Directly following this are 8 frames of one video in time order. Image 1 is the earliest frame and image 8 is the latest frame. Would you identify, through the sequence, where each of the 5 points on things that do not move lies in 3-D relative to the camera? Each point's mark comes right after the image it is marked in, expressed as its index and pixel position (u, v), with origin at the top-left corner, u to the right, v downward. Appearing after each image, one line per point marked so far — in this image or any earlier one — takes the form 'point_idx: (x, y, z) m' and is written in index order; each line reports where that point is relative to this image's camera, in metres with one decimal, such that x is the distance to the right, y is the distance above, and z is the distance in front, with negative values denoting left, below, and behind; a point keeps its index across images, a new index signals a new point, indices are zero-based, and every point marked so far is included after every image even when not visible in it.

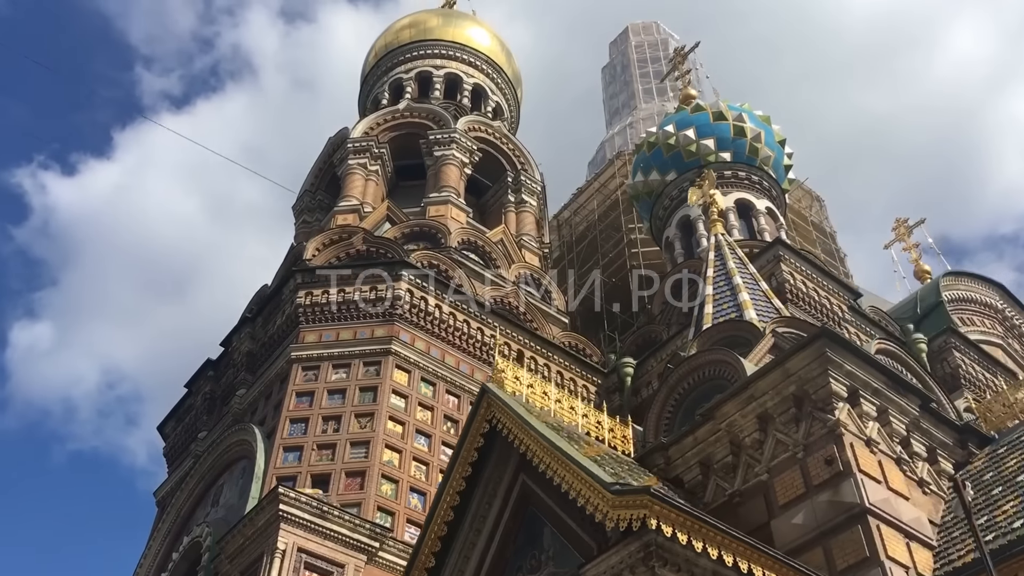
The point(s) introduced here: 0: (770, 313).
0: (+2.8, -0.3, +11.3) m
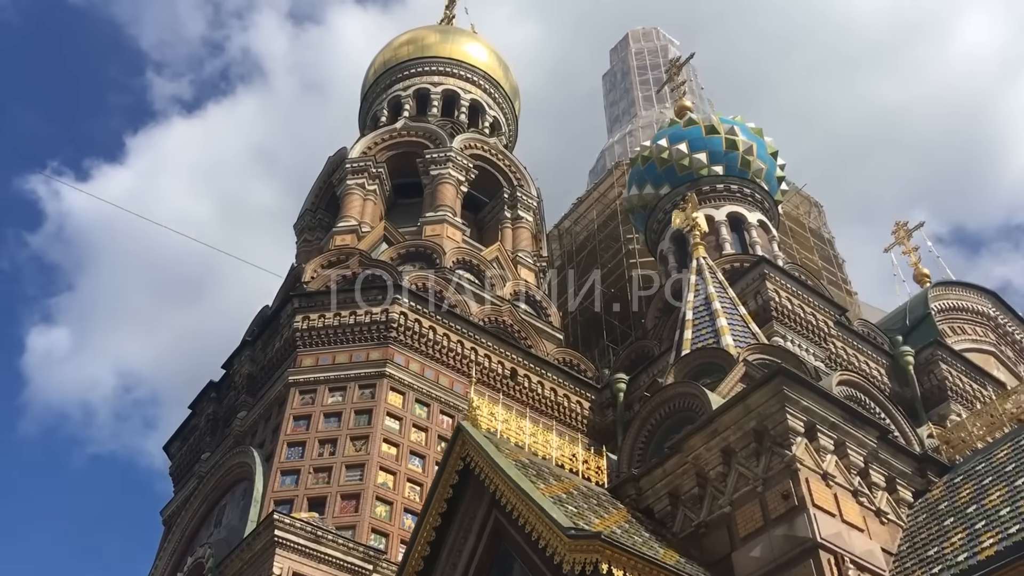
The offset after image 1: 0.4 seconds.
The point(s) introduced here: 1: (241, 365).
0: (+2.6, -0.5, +11.7) m
1: (-4.4, -1.3, +17.2) m
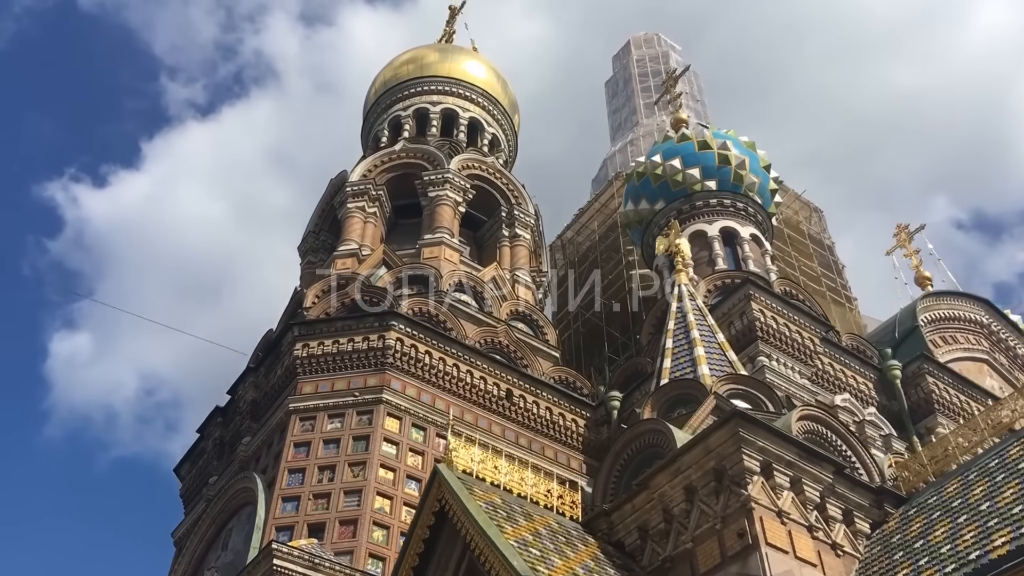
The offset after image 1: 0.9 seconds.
0: (+2.4, -0.9, +12.1) m
1: (-4.4, -1.7, +17.7) m
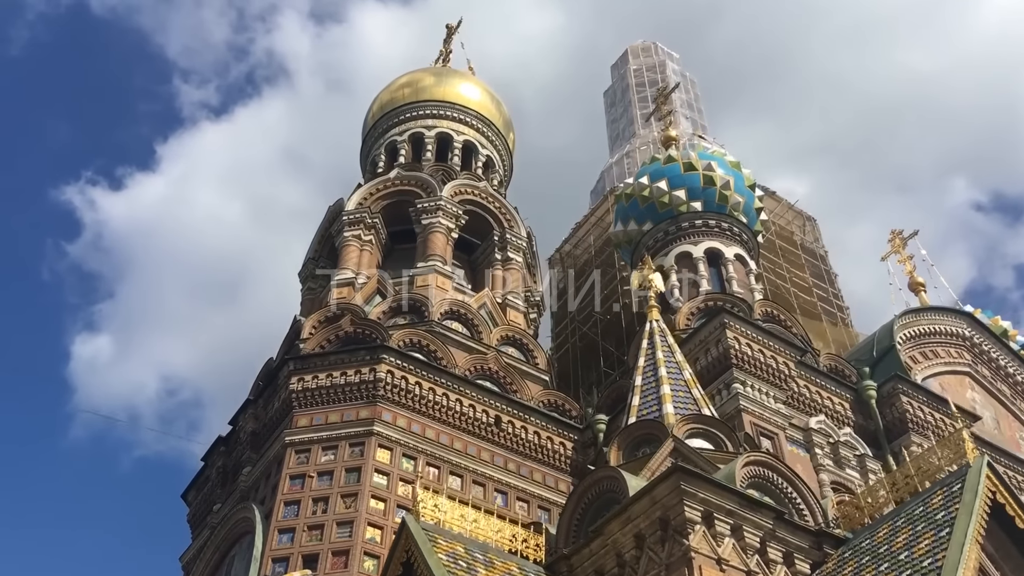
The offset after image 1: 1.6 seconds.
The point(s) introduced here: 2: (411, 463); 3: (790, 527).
0: (+2.1, -1.4, +12.7) m
1: (-4.6, -2.3, +18.5) m
2: (-1.6, -2.7, +16.6) m
3: (+2.5, -2.1, +9.5) m
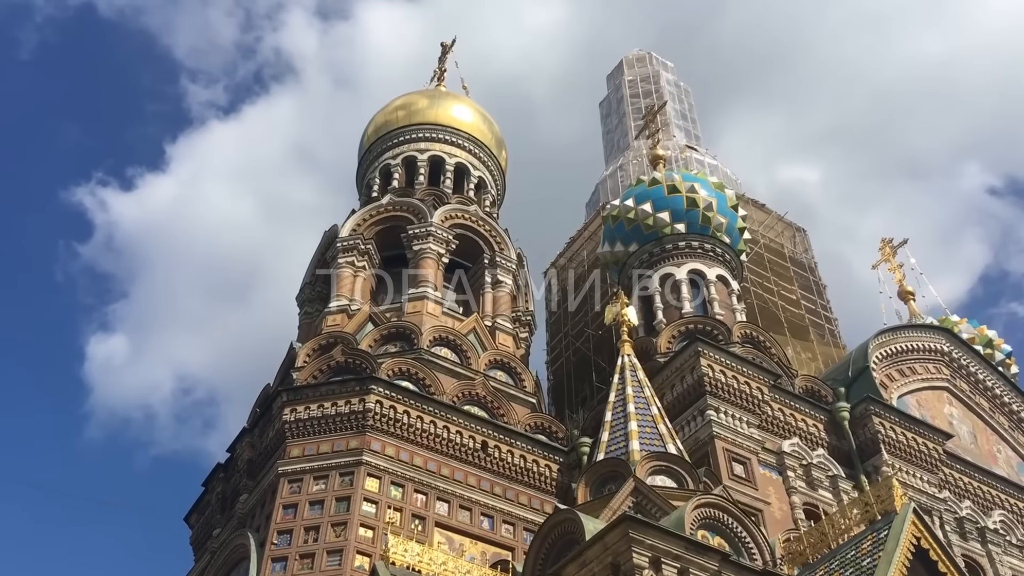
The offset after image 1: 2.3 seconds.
0: (+1.8, -1.9, +13.4) m
1: (-4.9, -3.0, +19.3) m
2: (-1.8, -3.3, +17.4) m
3: (+2.1, -2.7, +10.2) m
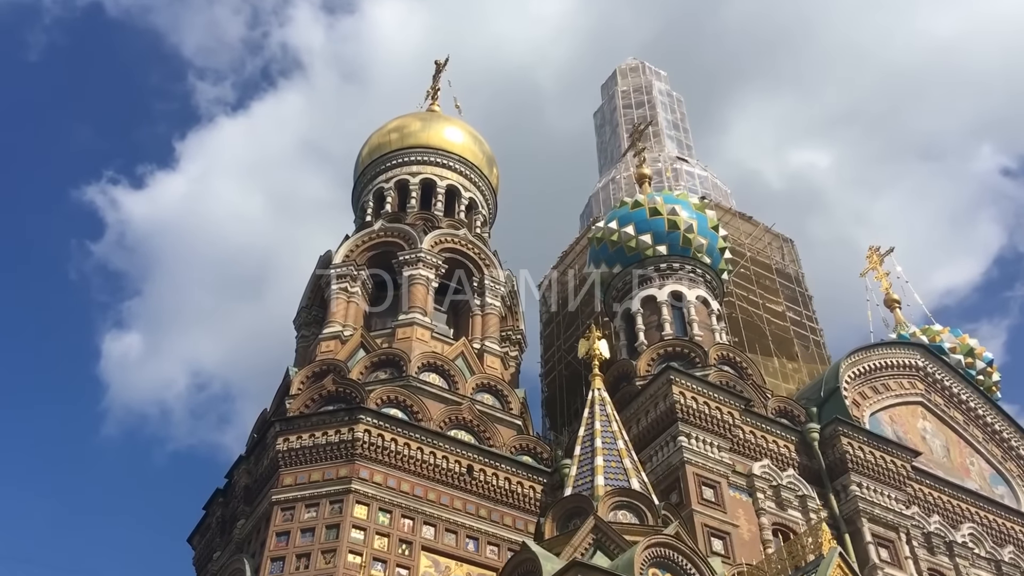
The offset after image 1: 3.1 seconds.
0: (+1.4, -2.5, +14.2) m
1: (-5.2, -3.6, +20.2) m
2: (-2.1, -3.9, +18.2) m
3: (+1.8, -3.3, +11.0) m
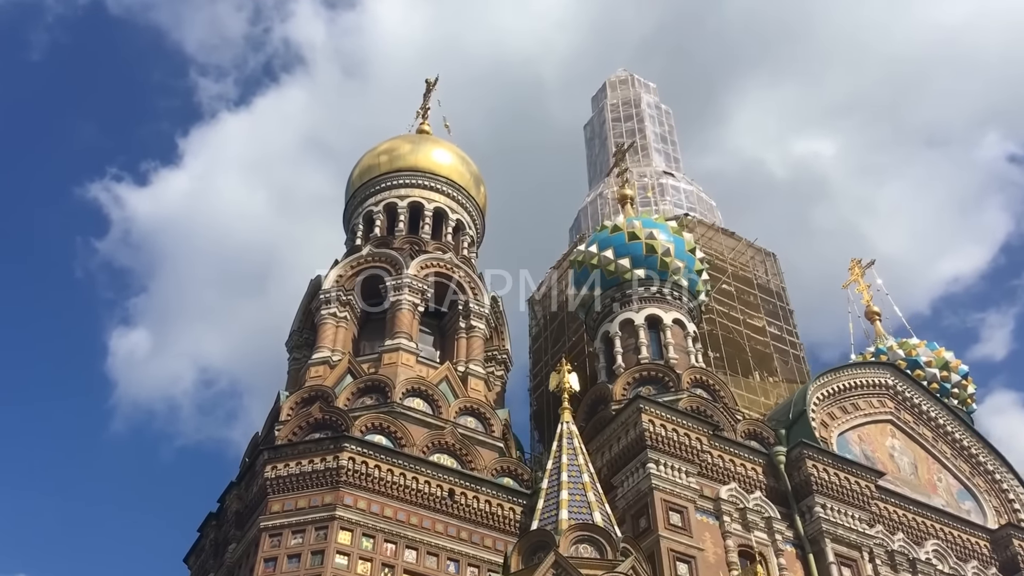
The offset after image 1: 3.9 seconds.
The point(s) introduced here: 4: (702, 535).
0: (+1.0, -3.1, +15.1) m
1: (-5.6, -4.2, +21.0) m
2: (-2.5, -4.5, +19.1) m
3: (+1.3, -3.9, +11.9) m
4: (+3.3, -4.3, +18.3) m
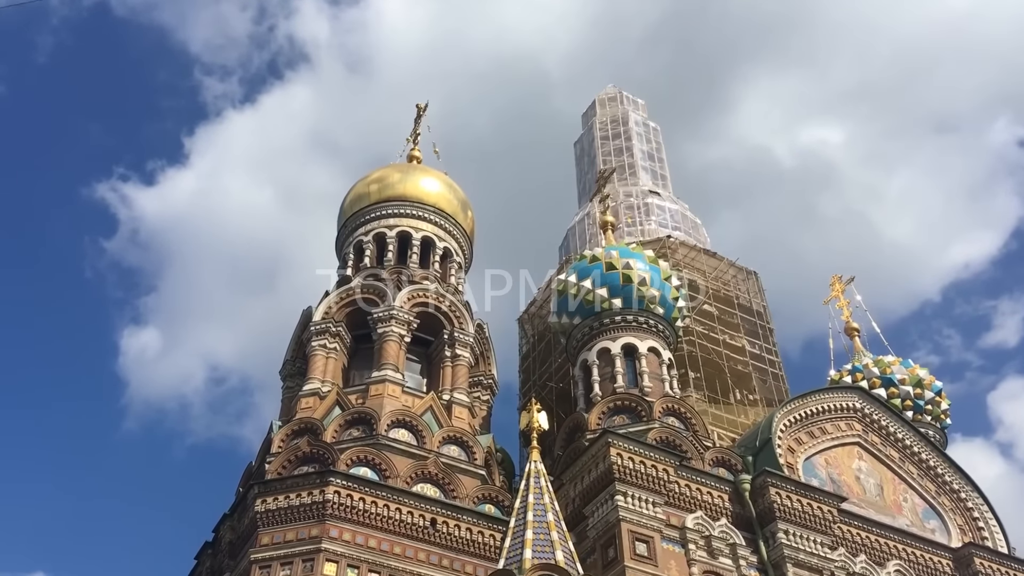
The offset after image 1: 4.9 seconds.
0: (-2.3, -8.0, +20.9) m
1: (-8.8, -9.2, +27.0) m
2: (-5.7, -9.5, +25.0) m
3: (-2.0, -8.8, +17.7) m
4: (+0.1, -9.1, +24.2) m
